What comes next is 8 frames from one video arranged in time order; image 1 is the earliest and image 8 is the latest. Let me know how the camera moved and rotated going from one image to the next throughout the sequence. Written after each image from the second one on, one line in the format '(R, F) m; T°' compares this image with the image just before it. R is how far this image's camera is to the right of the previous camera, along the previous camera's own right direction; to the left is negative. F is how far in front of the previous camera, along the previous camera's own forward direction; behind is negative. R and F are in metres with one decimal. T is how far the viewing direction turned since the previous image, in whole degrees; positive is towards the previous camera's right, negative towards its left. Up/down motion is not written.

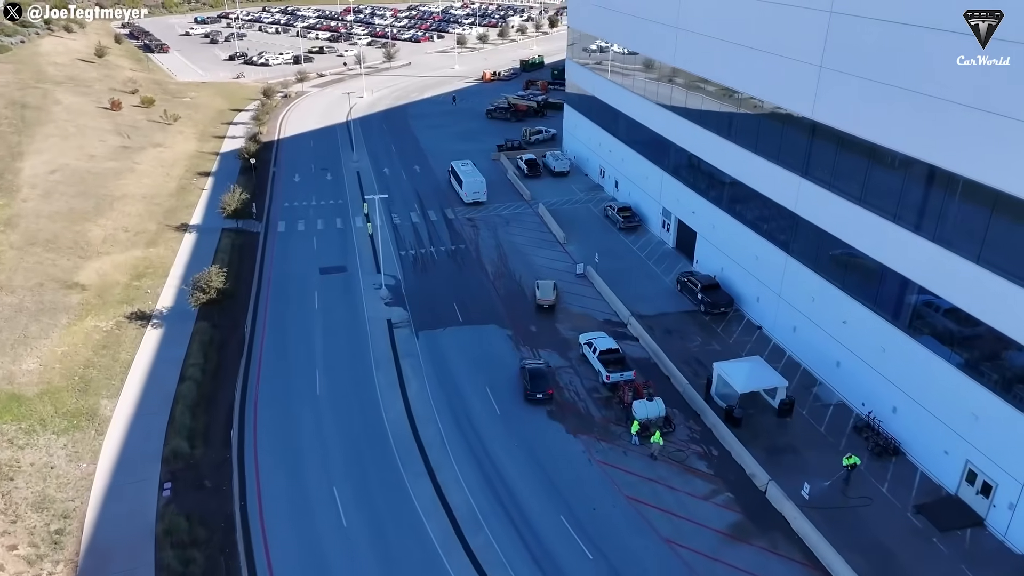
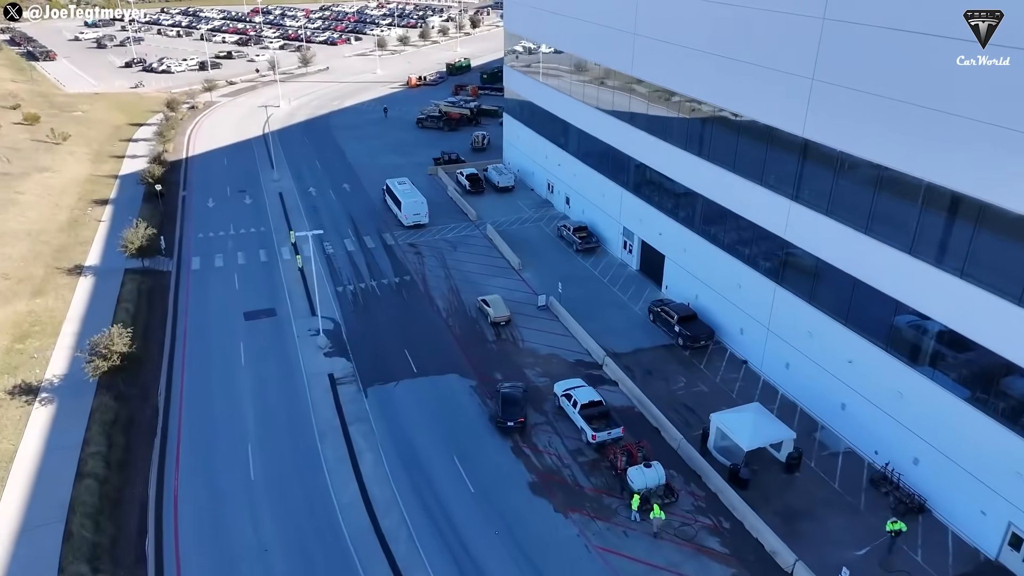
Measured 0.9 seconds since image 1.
(-1.5, +4.4) m; +6°
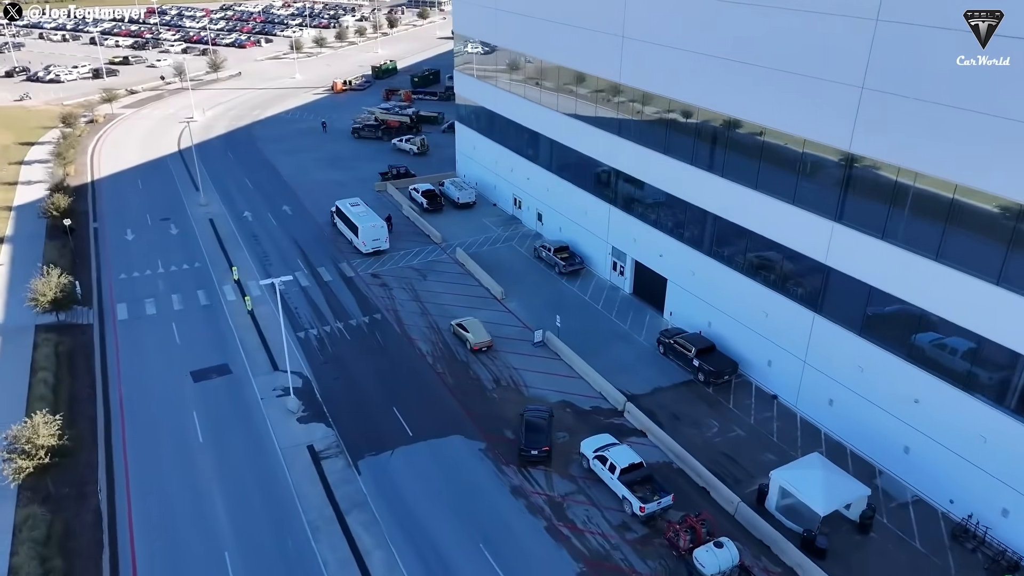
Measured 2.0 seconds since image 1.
(-3.4, +4.4) m; +7°
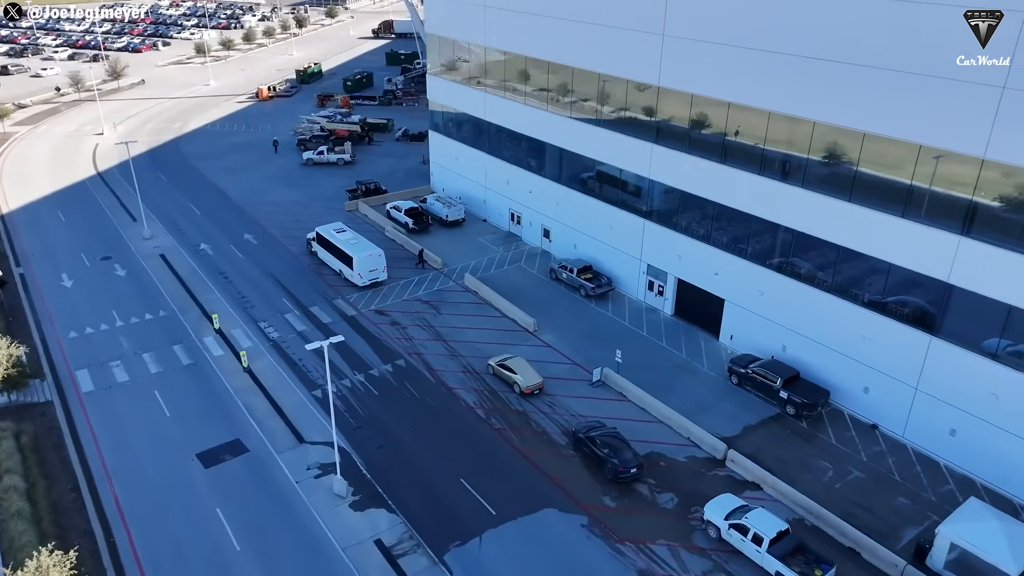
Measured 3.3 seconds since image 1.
(-6.0, +4.6) m; +8°
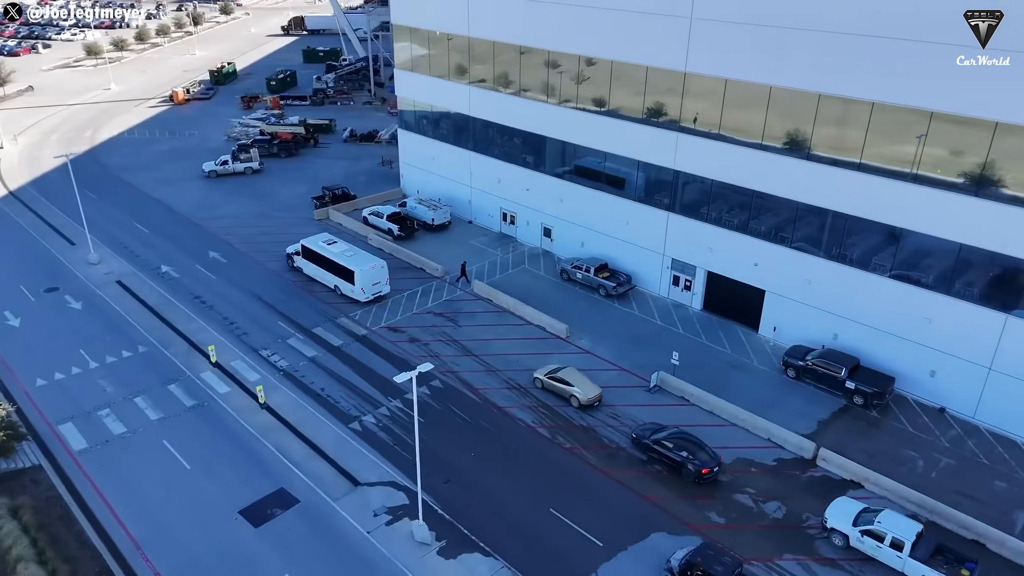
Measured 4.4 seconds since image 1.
(-5.6, +2.7) m; +8°
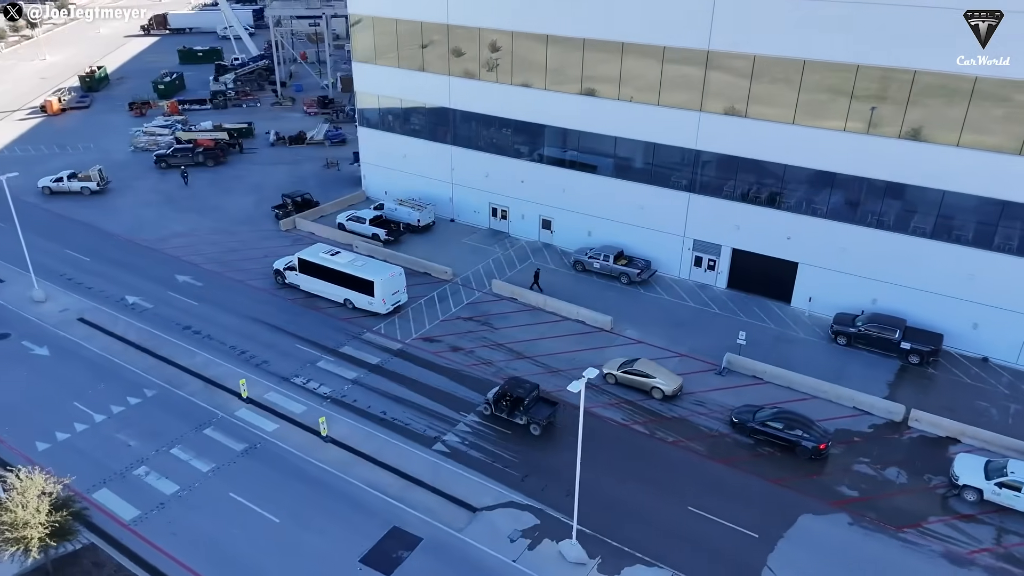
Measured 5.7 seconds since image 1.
(-7.4, +2.2) m; +11°
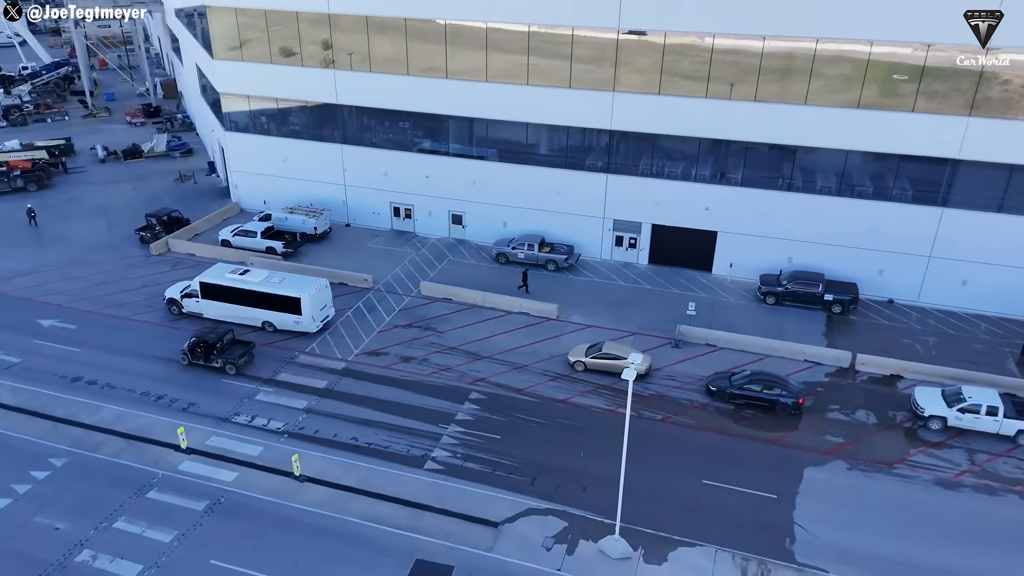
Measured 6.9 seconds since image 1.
(-4.8, +1.9) m; +14°
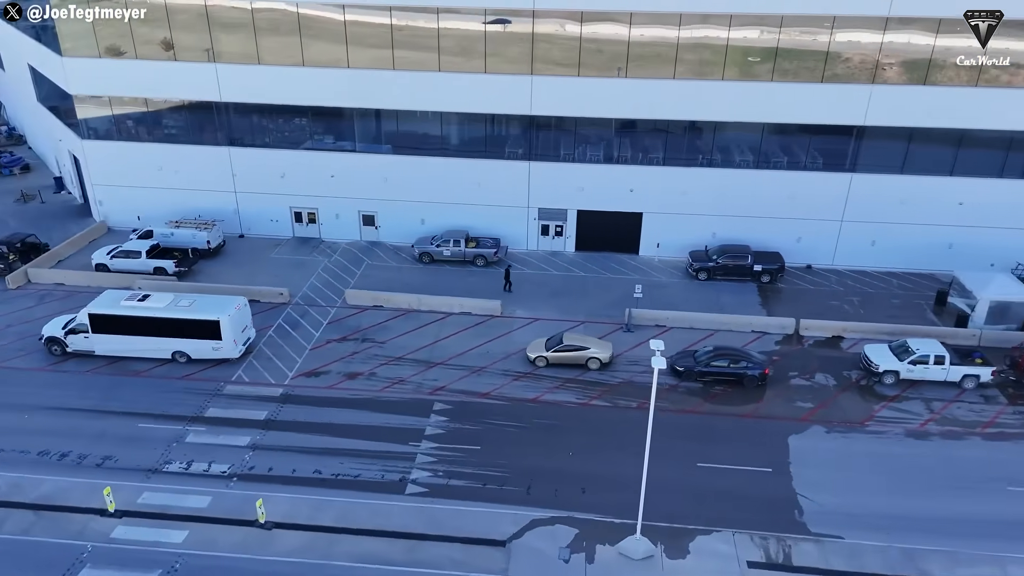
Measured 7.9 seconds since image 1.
(-3.3, +2.0) m; +11°
